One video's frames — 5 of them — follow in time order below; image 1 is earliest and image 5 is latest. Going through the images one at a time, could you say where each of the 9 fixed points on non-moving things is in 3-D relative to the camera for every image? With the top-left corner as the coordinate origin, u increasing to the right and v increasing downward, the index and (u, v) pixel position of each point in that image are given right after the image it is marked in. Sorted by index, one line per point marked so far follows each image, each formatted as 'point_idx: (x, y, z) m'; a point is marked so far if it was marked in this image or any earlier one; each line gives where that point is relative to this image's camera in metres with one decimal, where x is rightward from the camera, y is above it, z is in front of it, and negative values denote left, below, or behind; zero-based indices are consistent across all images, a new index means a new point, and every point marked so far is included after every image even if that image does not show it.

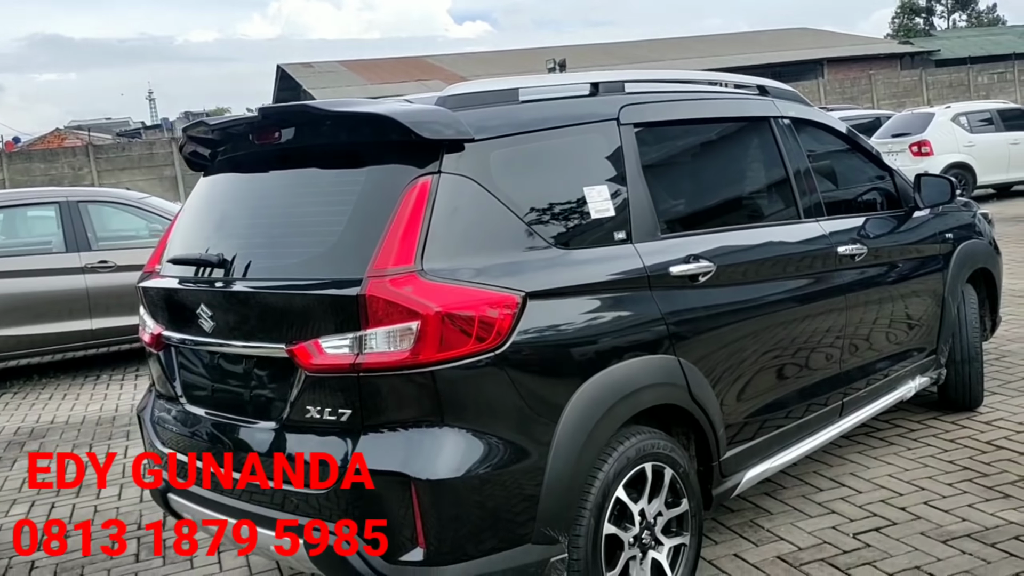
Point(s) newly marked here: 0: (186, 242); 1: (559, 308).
0: (-1.1, +0.2, +3.4) m
1: (+0.1, -0.1, +2.8) m
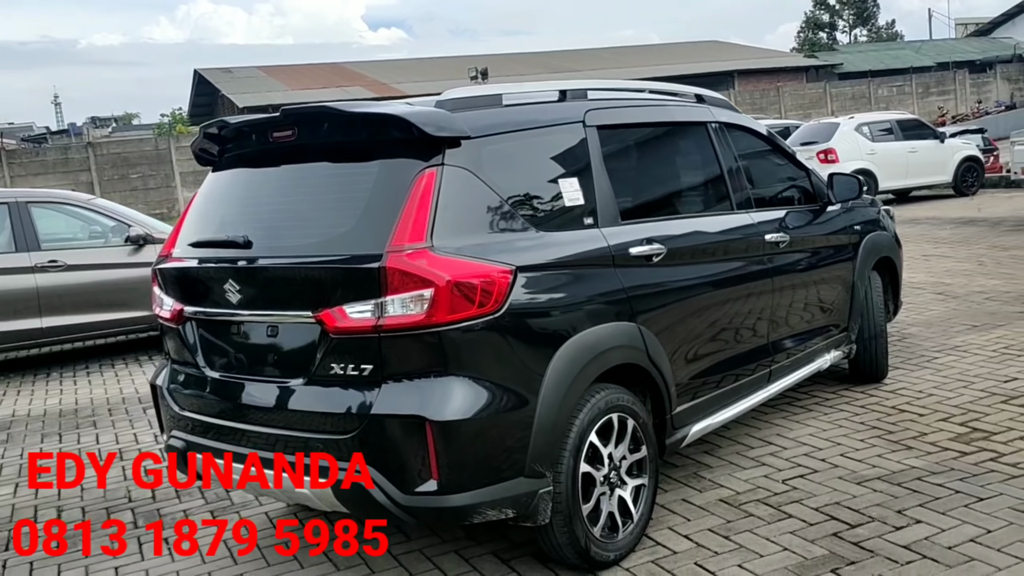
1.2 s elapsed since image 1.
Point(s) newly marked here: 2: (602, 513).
0: (-1.2, +0.2, +3.8) m
1: (+0.1, 0.0, +3.3) m
2: (+0.3, -0.8, +3.4) m
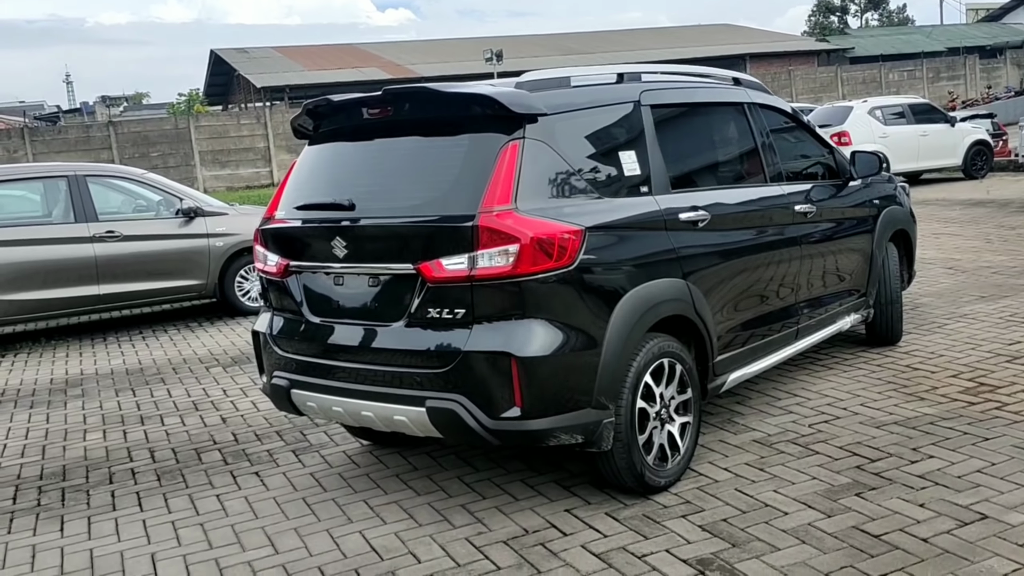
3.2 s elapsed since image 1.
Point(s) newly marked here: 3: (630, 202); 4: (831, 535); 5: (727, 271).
0: (-0.9, +0.4, +4.3) m
1: (+0.4, +0.2, +3.8) m
2: (+0.6, -0.6, +3.9) m
3: (+0.5, +0.3, +4.0) m
4: (+1.1, -0.9, +3.5) m
5: (+1.0, +0.1, +4.5) m
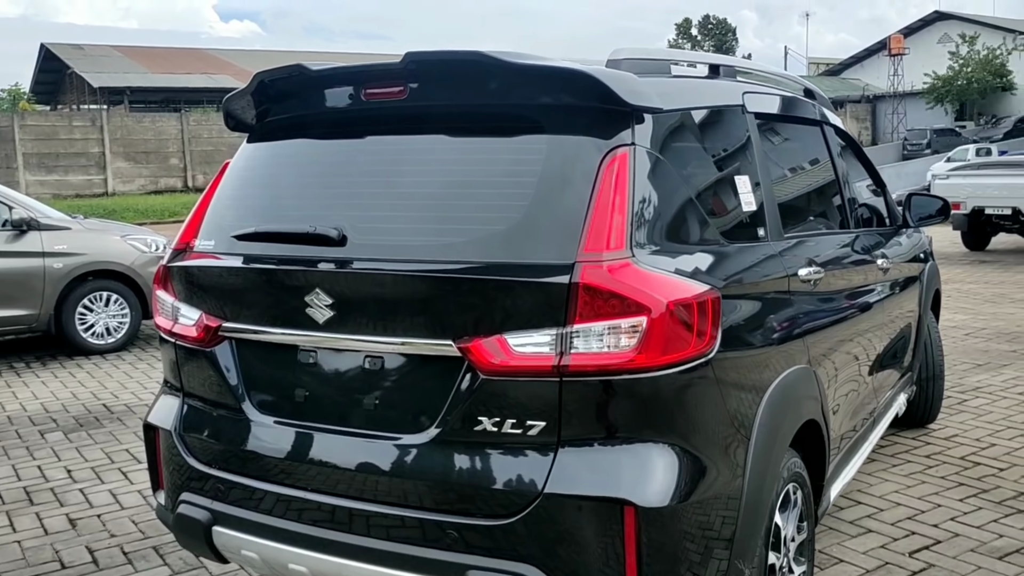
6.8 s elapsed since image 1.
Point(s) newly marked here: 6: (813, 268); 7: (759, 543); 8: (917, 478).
0: (-0.8, +0.2, +2.7) m
1: (+0.6, 0.0, +2.5) m
2: (+0.7, -0.9, +2.6) m
3: (+0.7, +0.1, +2.7) m
4: (+1.3, -1.1, +2.2) m
5: (+1.1, -0.2, +3.2) m
6: (+0.9, +0.1, +3.1) m
7: (+0.6, -0.6, +2.4) m
8: (+1.8, -0.8, +4.3) m
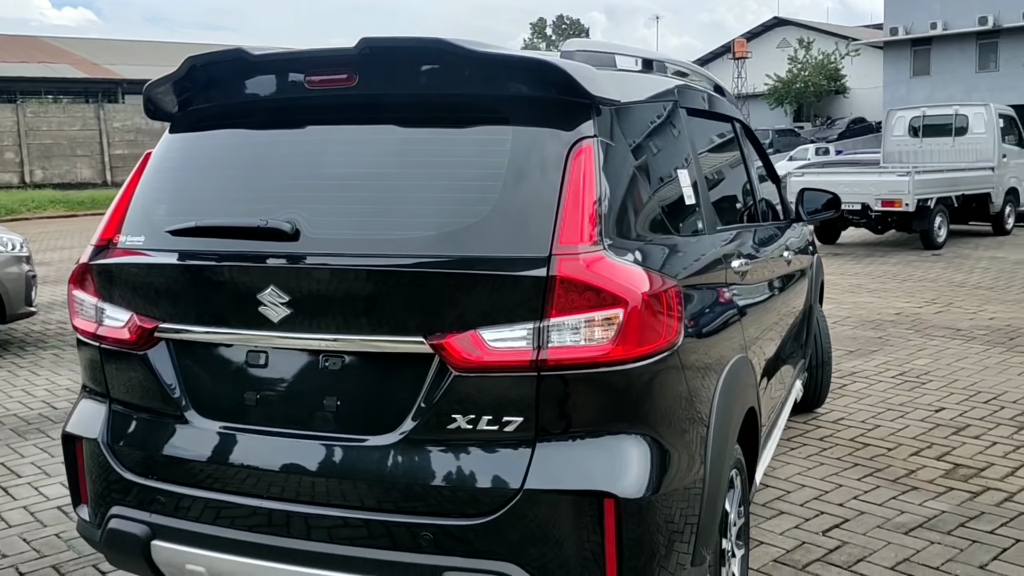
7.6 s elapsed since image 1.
0: (-0.9, +0.2, +2.6) m
1: (+0.5, 0.0, +2.5) m
2: (+0.6, -0.9, +2.7) m
3: (+0.5, +0.1, +2.7) m
4: (+1.3, -1.1, +2.4) m
5: (+0.8, -0.2, +3.3) m
6: (+0.7, +0.1, +3.2) m
7: (+0.5, -0.6, +2.5) m
8: (+1.4, -0.8, +4.5) m
